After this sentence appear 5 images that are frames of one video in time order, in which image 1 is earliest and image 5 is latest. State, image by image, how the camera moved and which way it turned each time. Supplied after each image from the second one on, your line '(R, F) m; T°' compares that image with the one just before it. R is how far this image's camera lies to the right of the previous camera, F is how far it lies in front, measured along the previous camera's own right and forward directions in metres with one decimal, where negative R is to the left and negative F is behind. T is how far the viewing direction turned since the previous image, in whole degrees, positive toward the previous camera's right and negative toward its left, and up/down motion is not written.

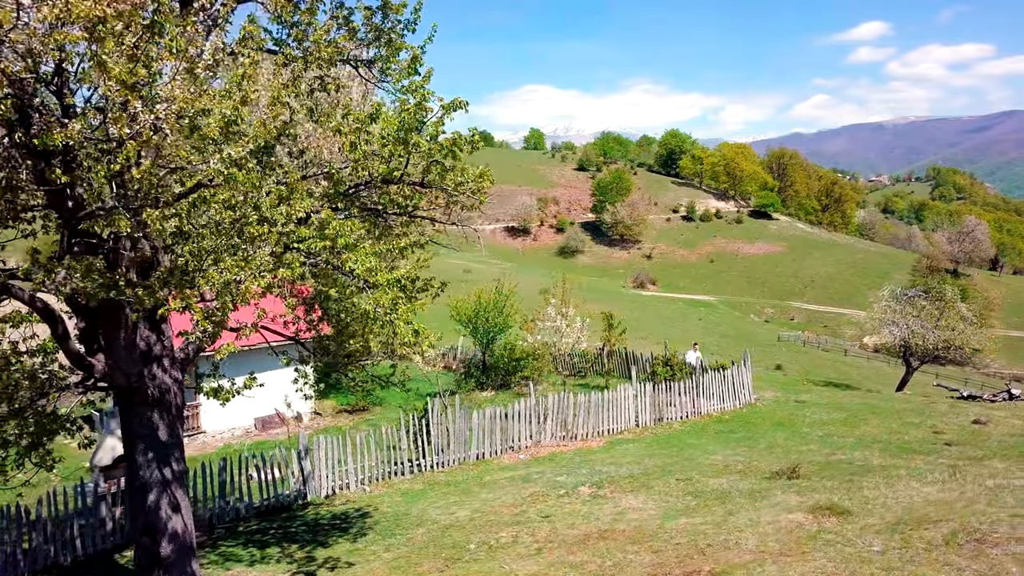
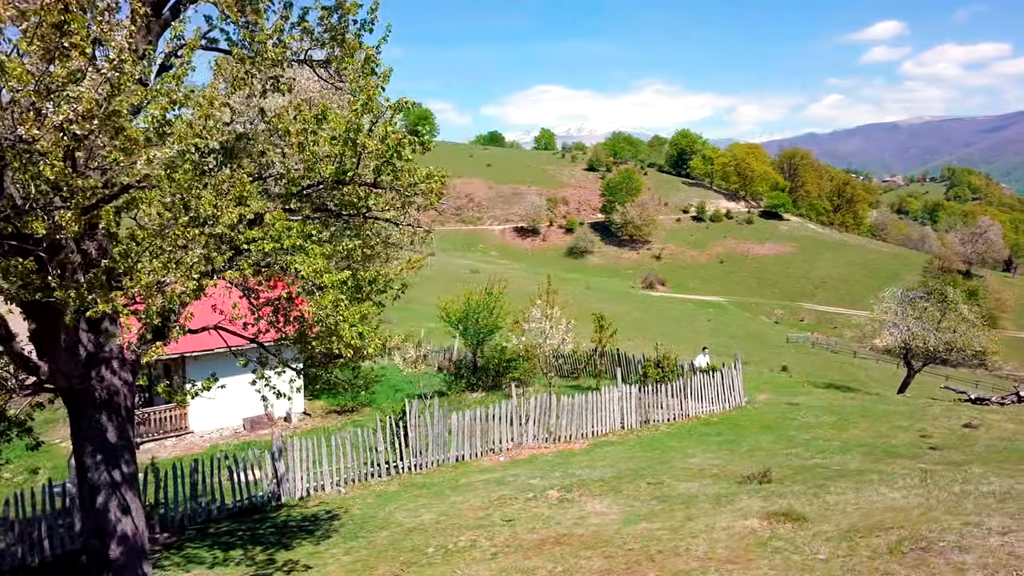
(+0.7, +0.1) m; -1°
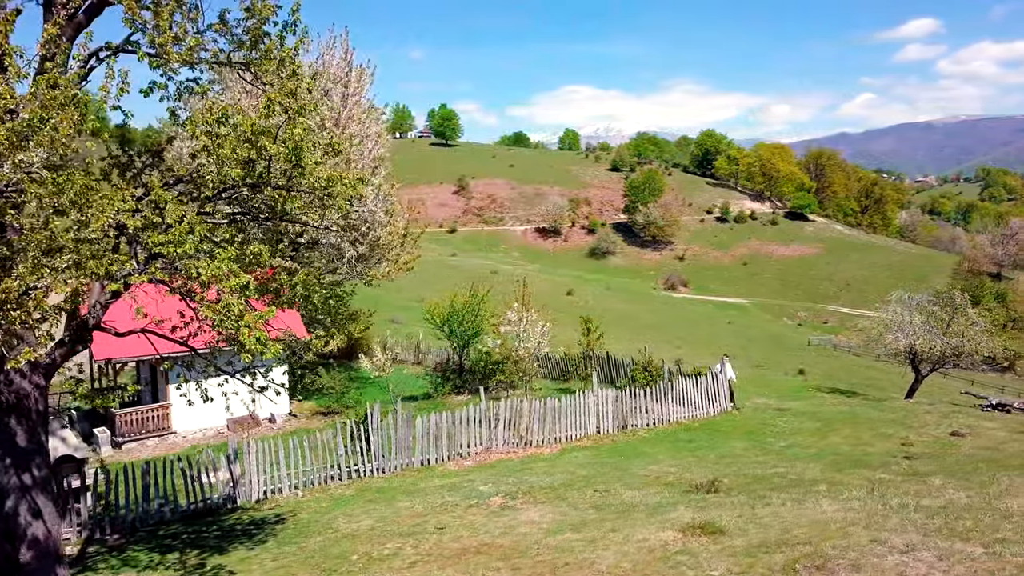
(+1.4, +0.2) m; -1°
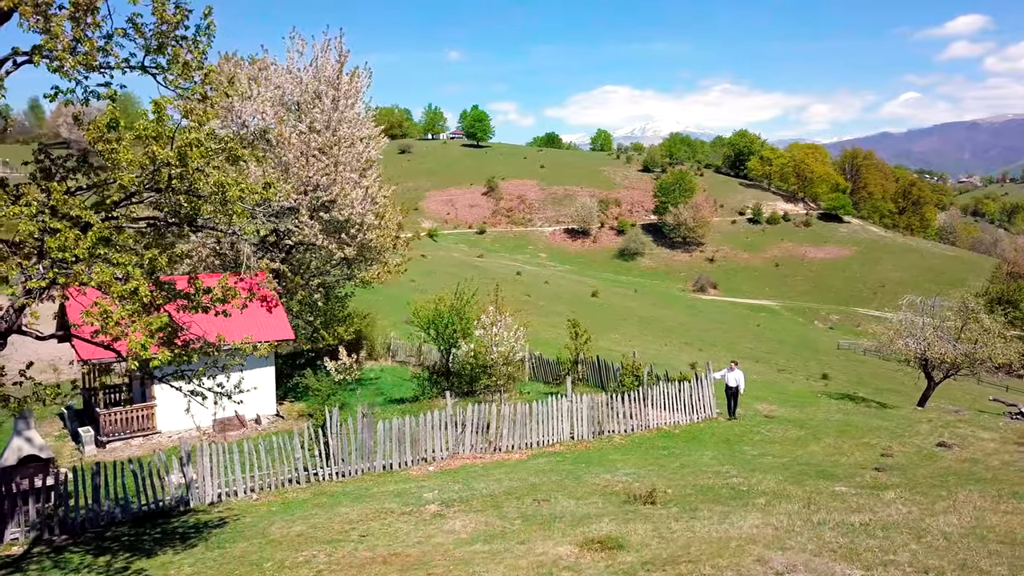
(+1.6, +0.2) m; -2°
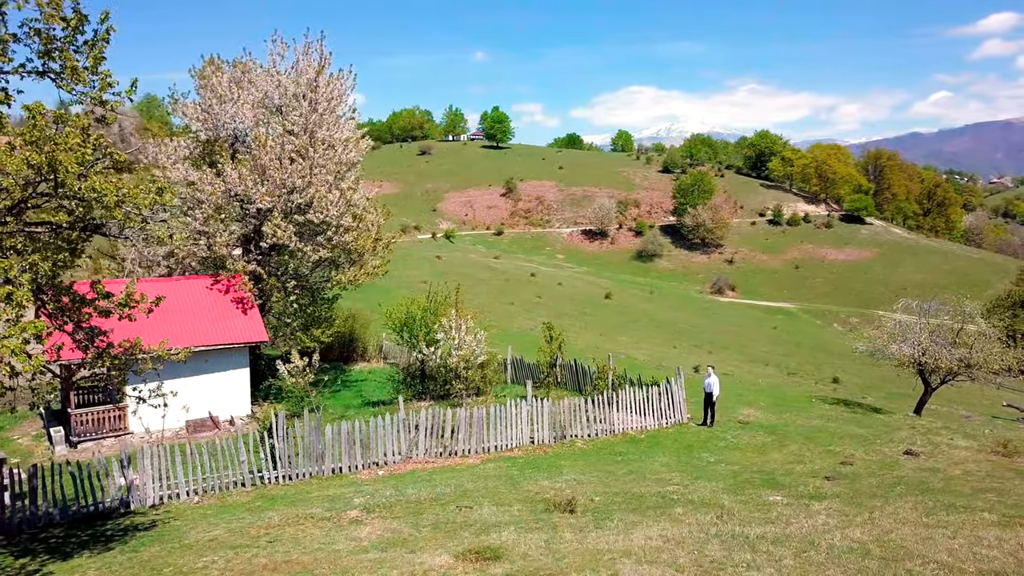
(+1.7, +0.1) m; -1°
